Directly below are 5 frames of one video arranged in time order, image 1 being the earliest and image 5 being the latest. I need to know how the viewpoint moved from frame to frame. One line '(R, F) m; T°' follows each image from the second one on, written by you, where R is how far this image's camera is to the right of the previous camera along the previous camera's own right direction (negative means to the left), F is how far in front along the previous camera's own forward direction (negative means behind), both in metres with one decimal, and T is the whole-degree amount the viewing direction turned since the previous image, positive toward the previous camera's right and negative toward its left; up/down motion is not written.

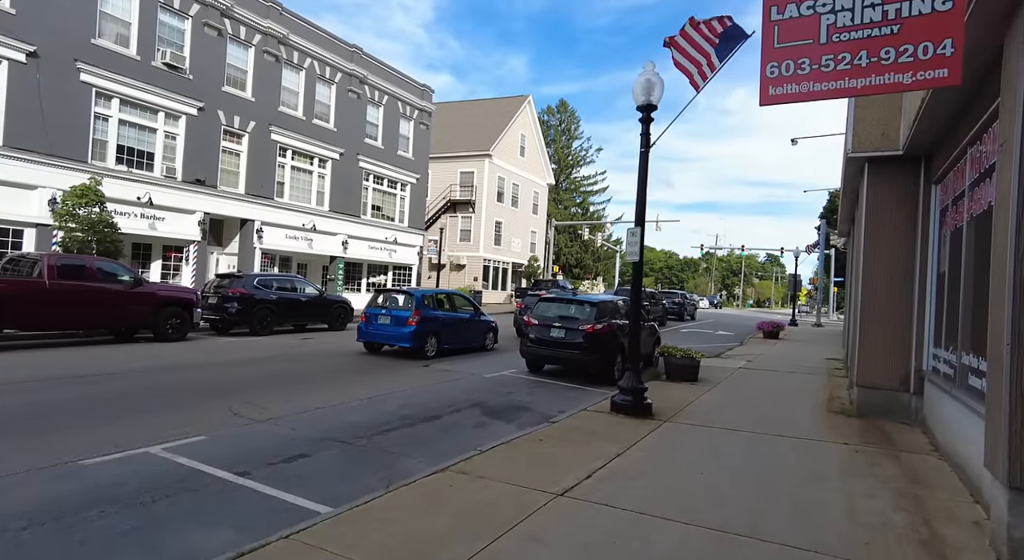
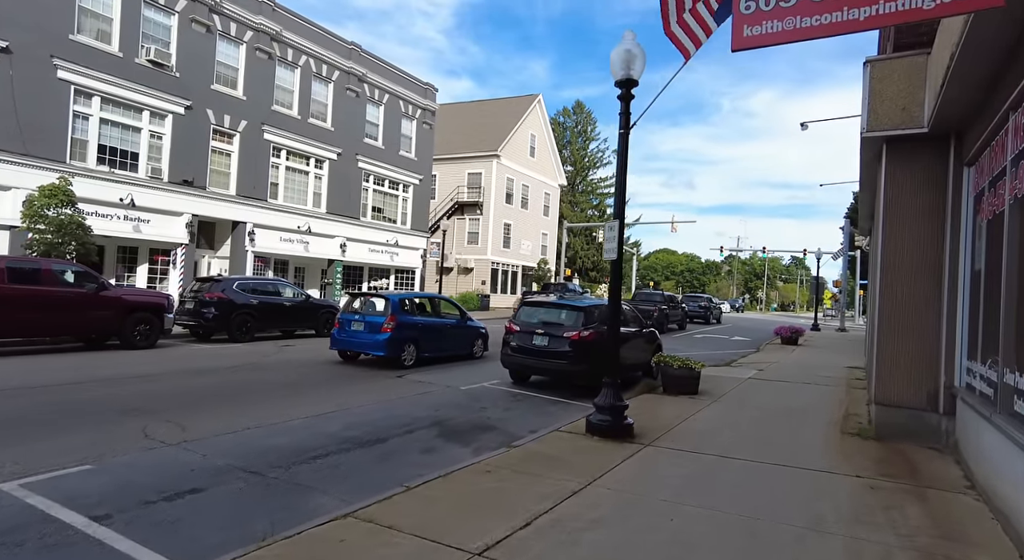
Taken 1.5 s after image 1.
(+0.7, +1.0) m; -2°
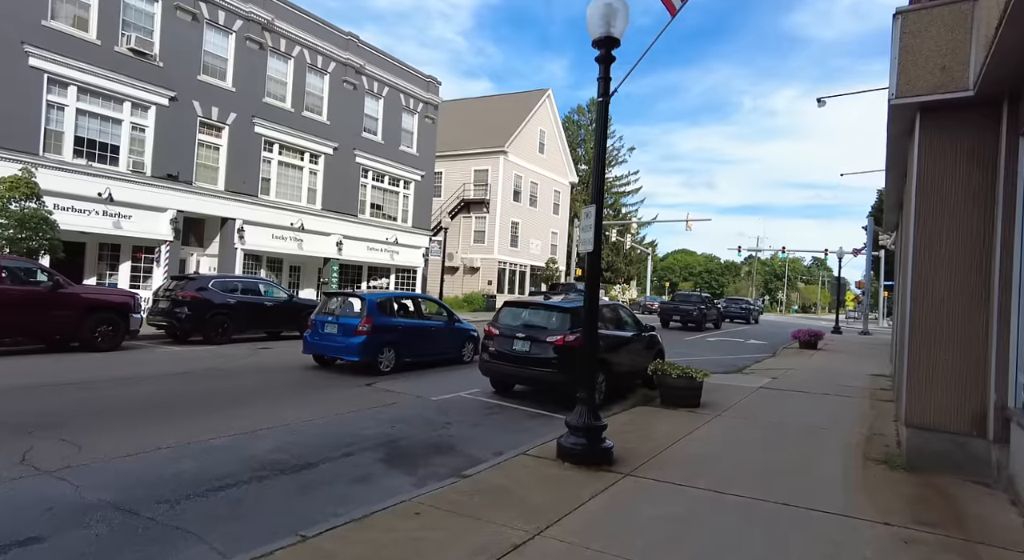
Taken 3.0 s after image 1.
(+0.6, +1.1) m; -2°
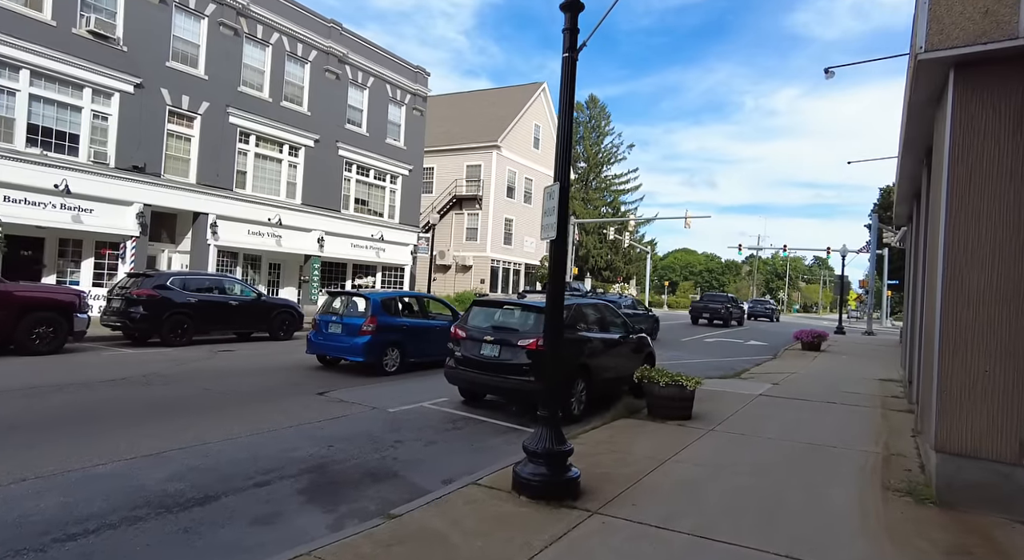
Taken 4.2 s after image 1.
(+0.5, +1.0) m; 0°
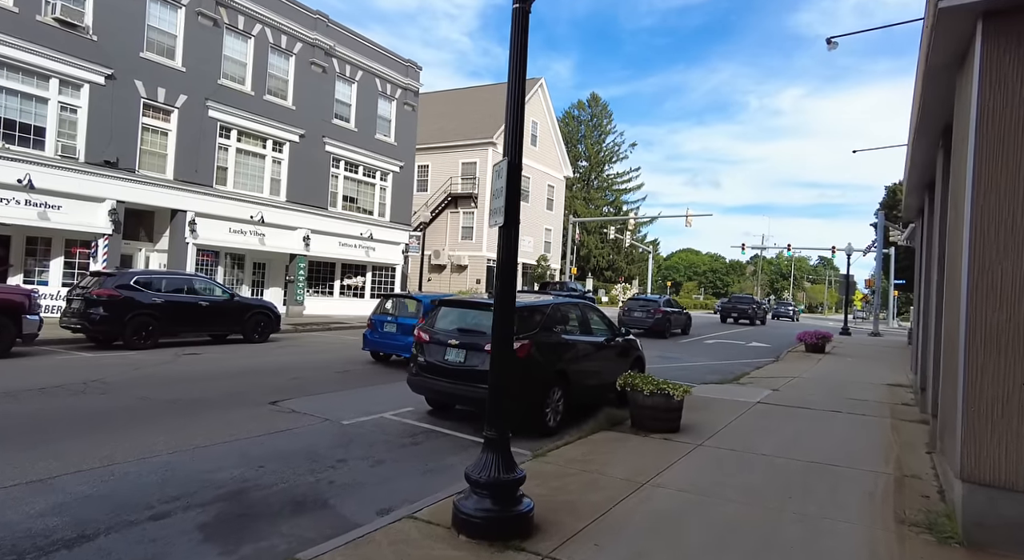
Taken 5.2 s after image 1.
(+0.4, +0.8) m; 0°
